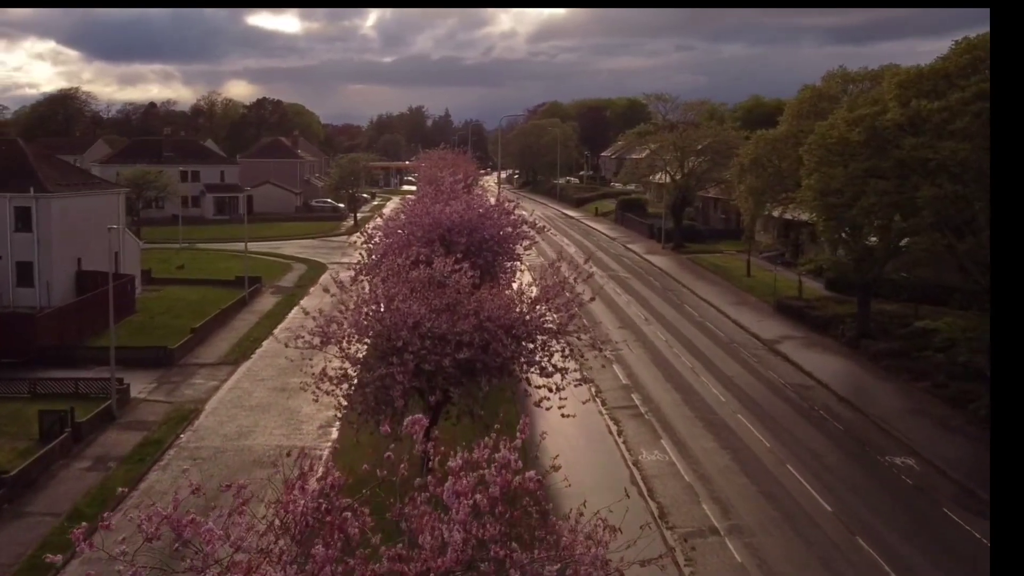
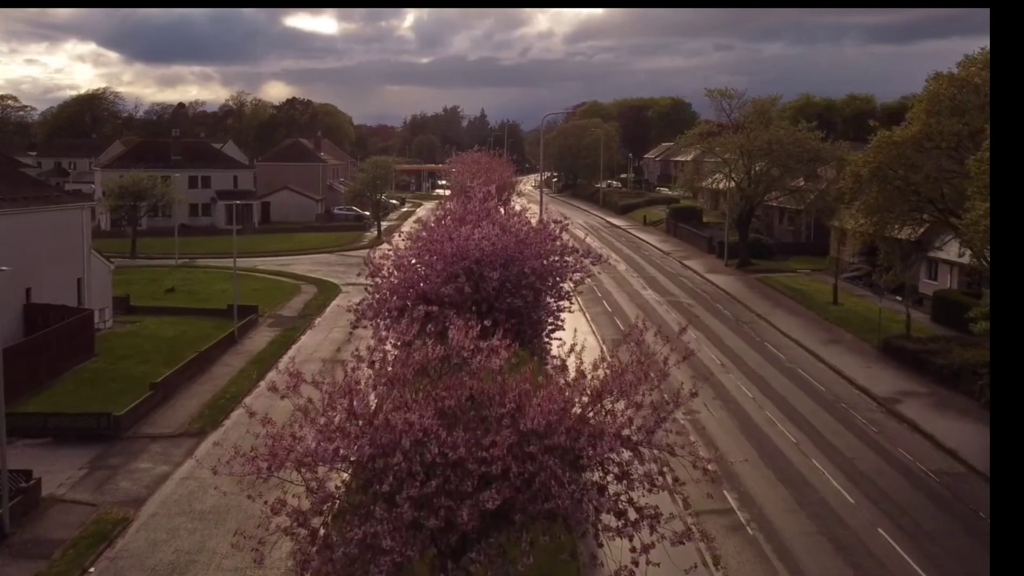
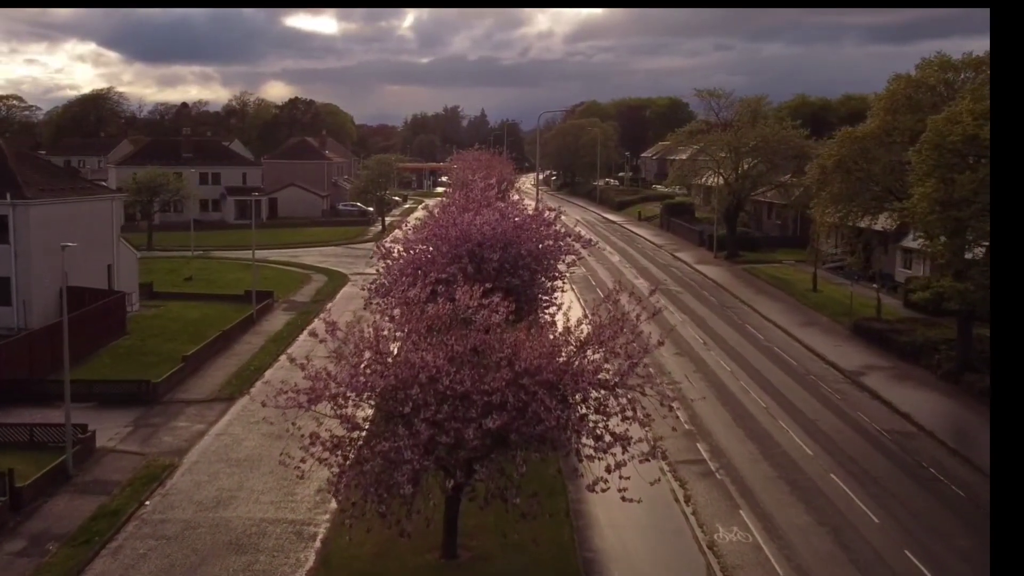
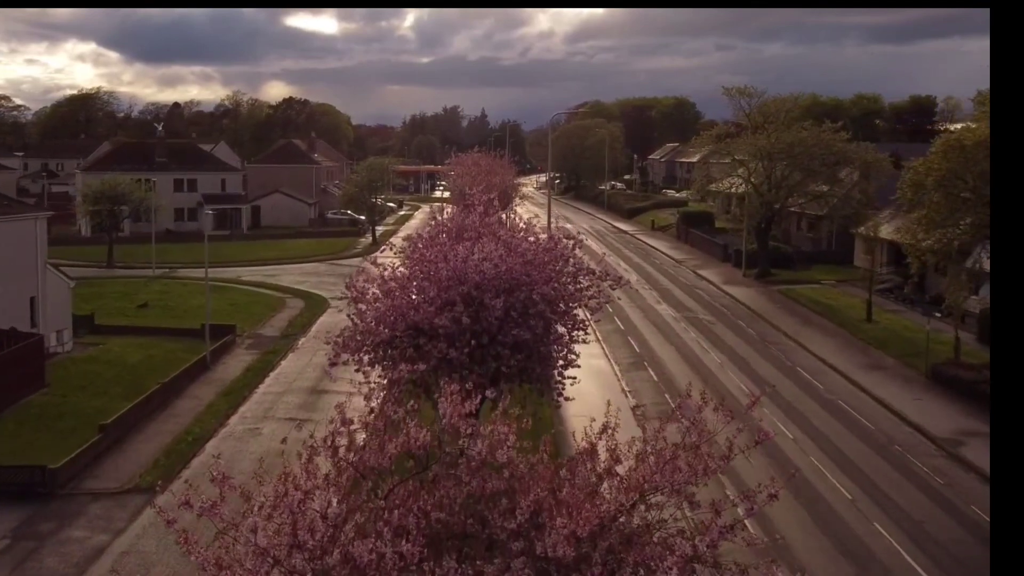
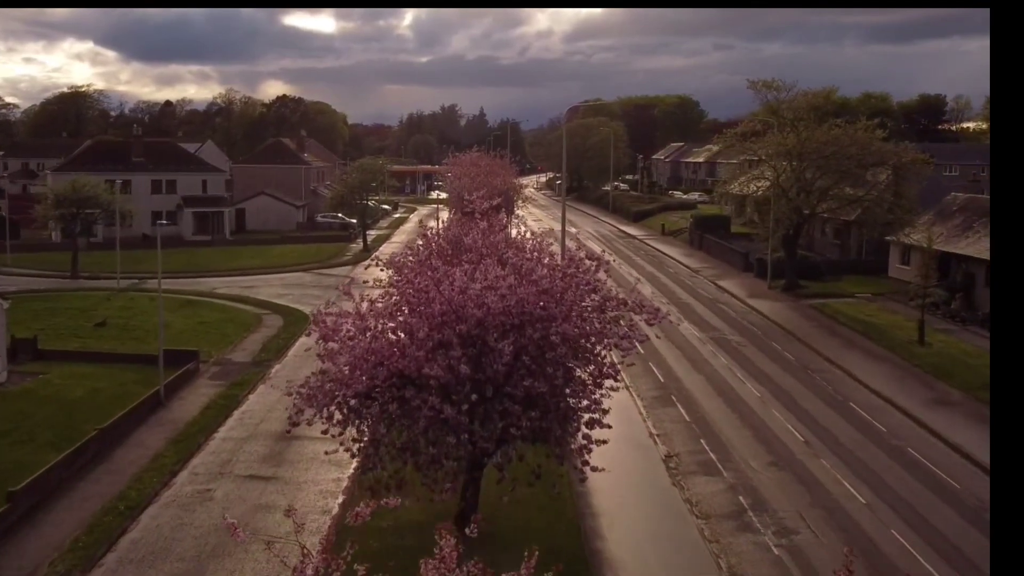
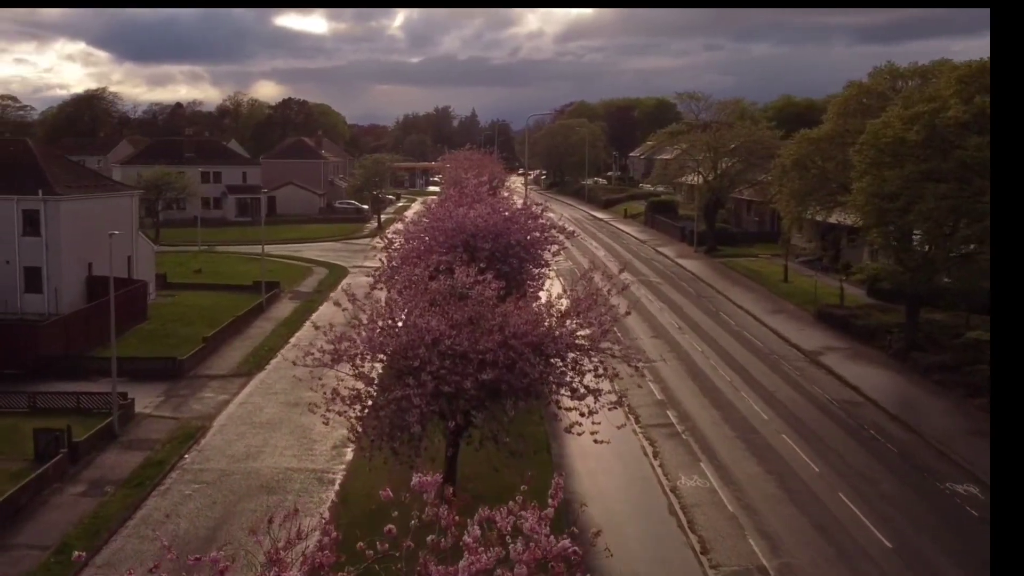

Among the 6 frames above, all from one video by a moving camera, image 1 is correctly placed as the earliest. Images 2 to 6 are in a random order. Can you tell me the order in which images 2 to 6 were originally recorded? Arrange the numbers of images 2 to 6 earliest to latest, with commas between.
6, 3, 2, 4, 5
